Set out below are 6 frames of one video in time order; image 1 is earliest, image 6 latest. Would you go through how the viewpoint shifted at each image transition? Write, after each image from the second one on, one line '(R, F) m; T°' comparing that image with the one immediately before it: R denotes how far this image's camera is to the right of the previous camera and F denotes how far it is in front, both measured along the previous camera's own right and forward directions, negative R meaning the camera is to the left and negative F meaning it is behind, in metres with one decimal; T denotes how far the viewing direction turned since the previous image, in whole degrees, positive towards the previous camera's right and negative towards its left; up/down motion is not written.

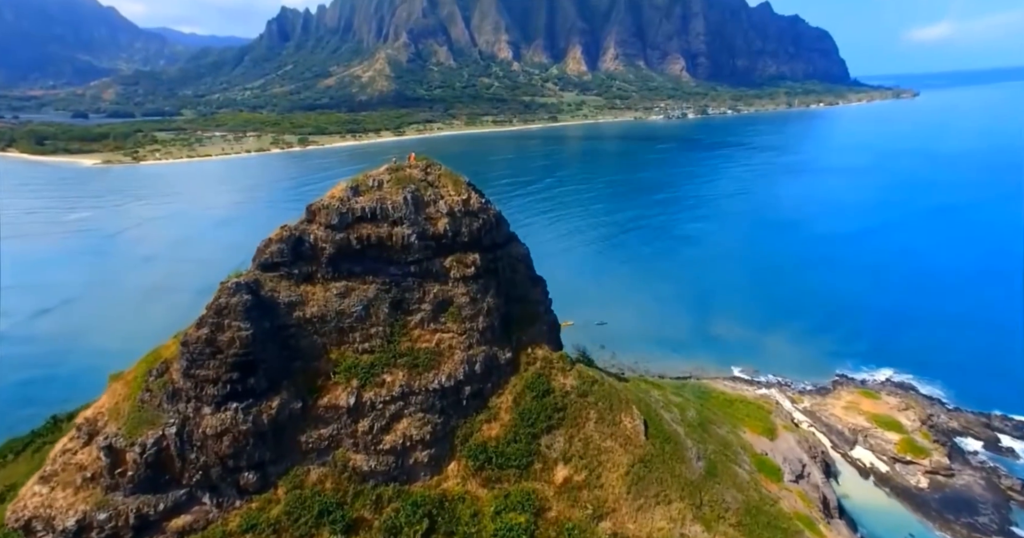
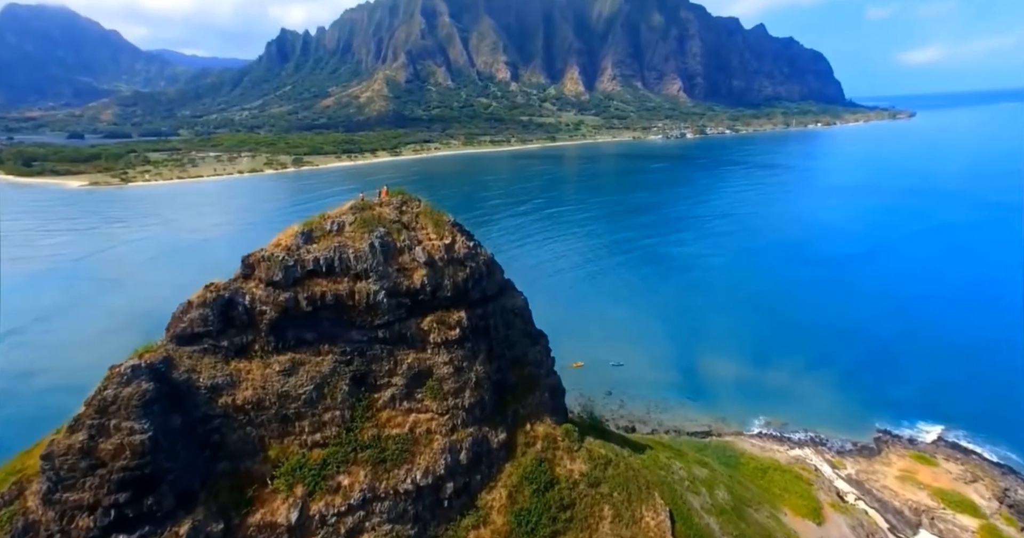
(+0.1, +3.6) m; 0°
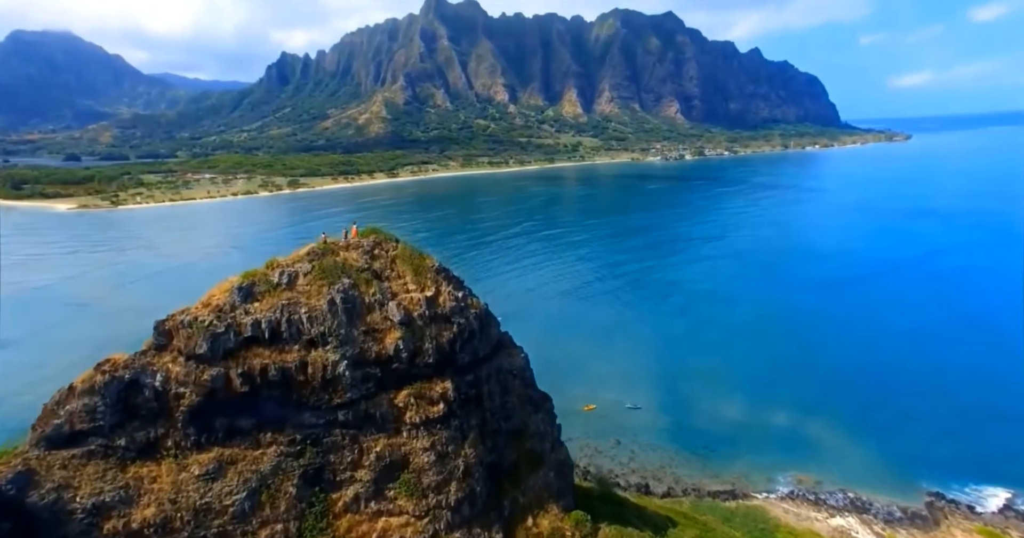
(0.0, +3.0) m; 0°
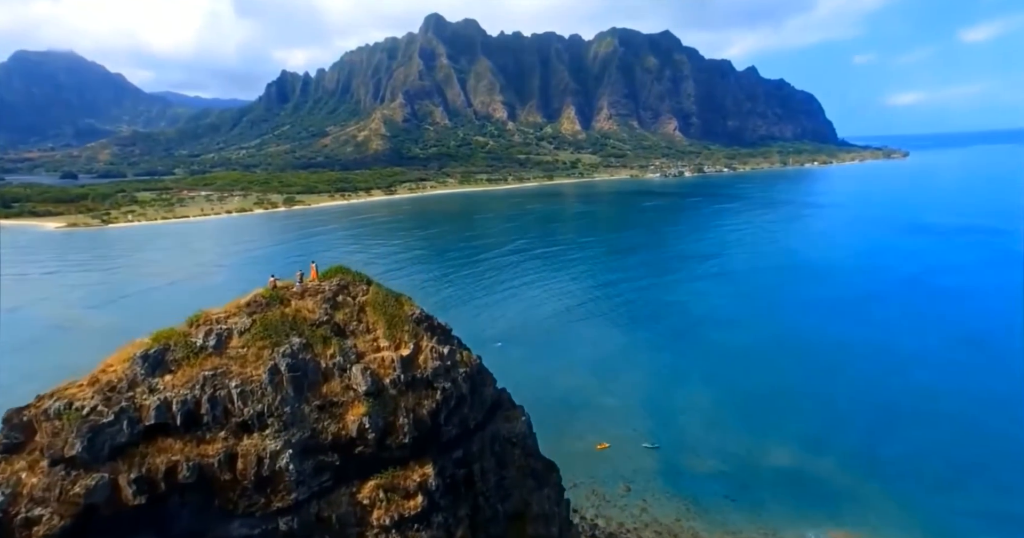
(0.0, +2.6) m; 0°
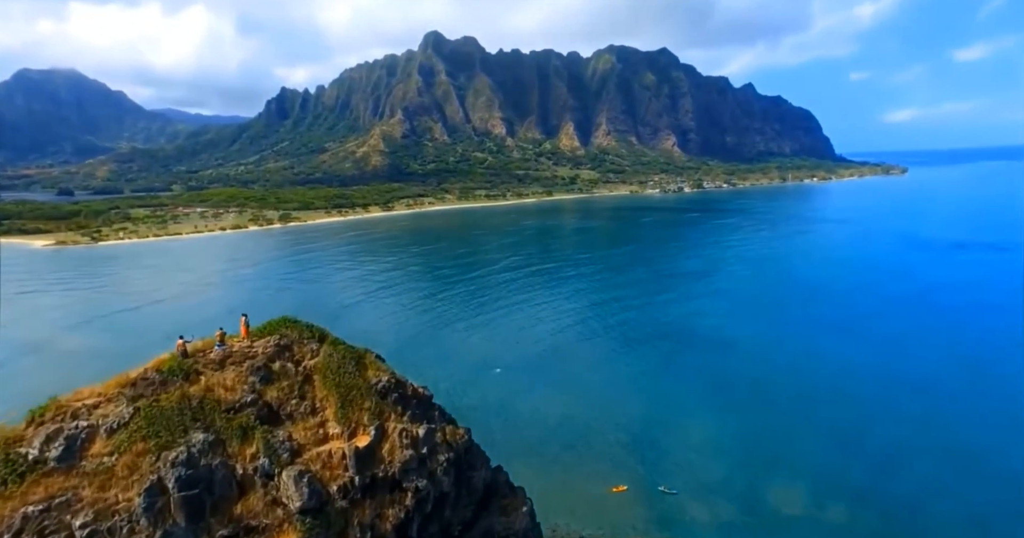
(0.0, +2.6) m; 0°
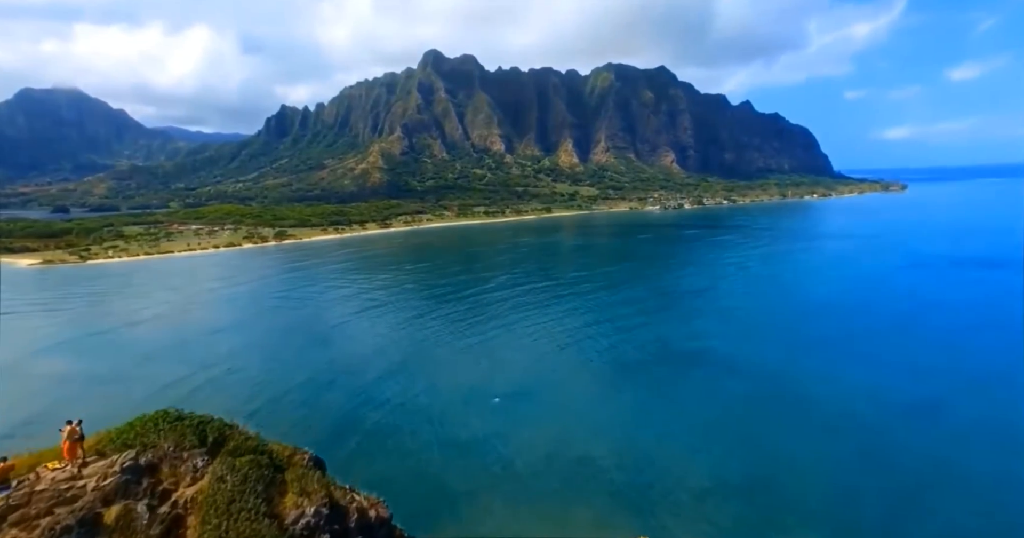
(0.0, +2.9) m; 0°
